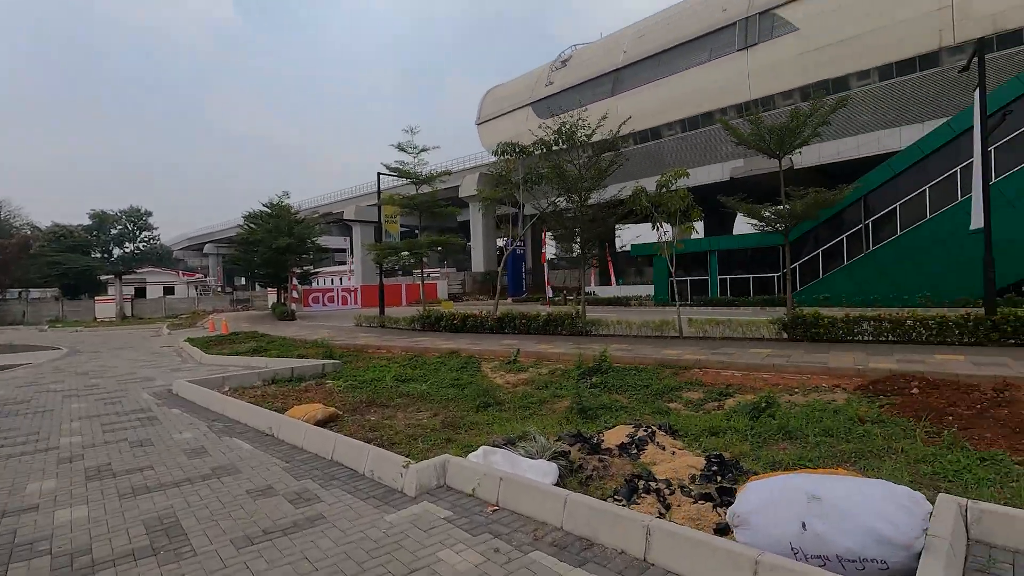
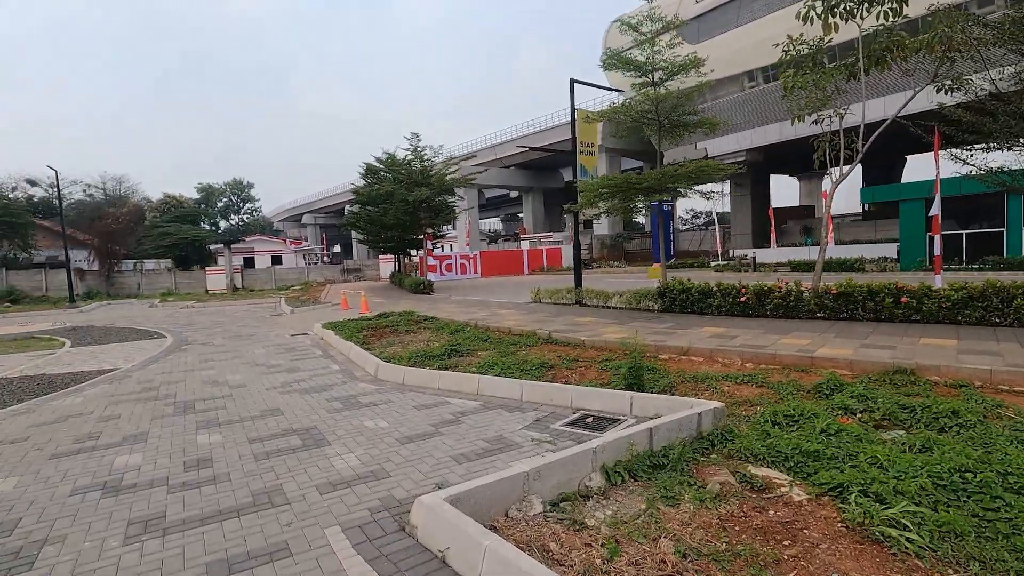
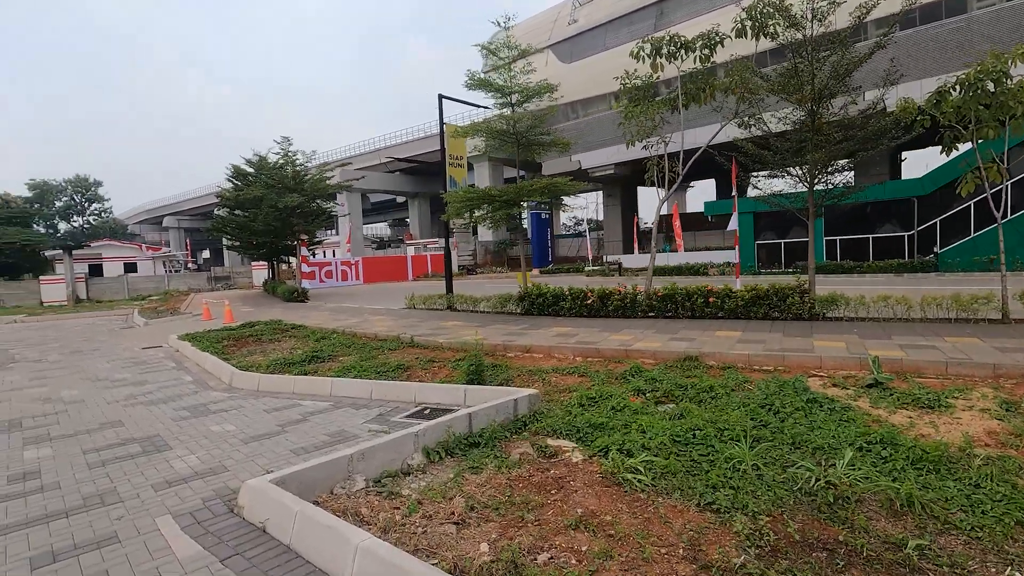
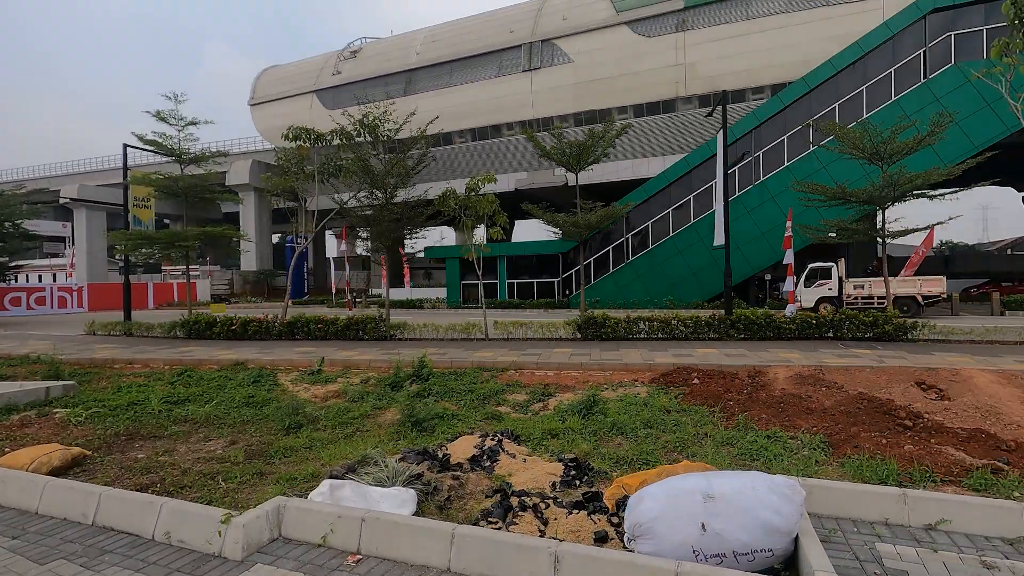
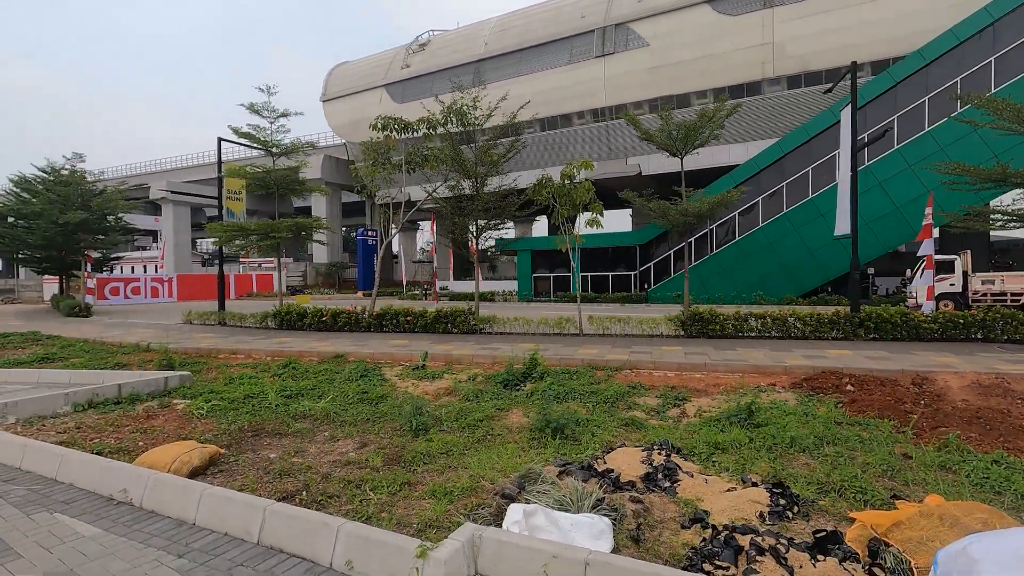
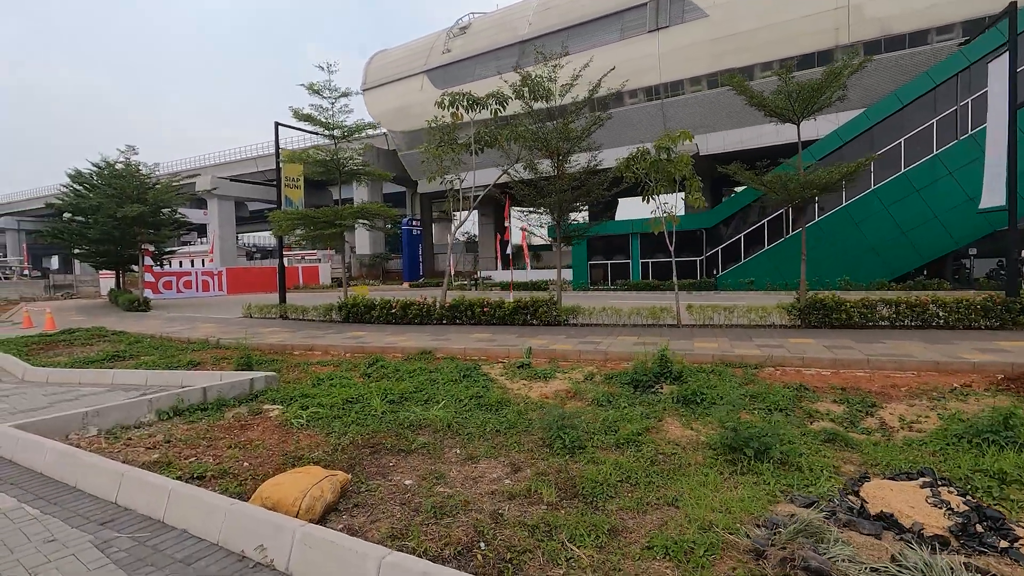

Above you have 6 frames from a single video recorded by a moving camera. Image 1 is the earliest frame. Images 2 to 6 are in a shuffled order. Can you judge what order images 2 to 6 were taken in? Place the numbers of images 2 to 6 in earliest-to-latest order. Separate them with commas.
4, 5, 6, 3, 2
